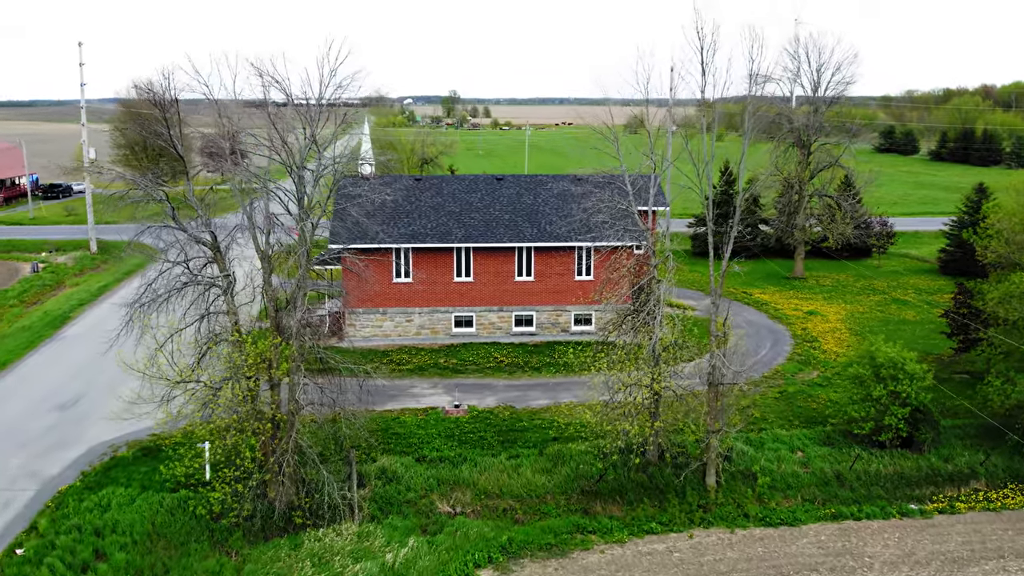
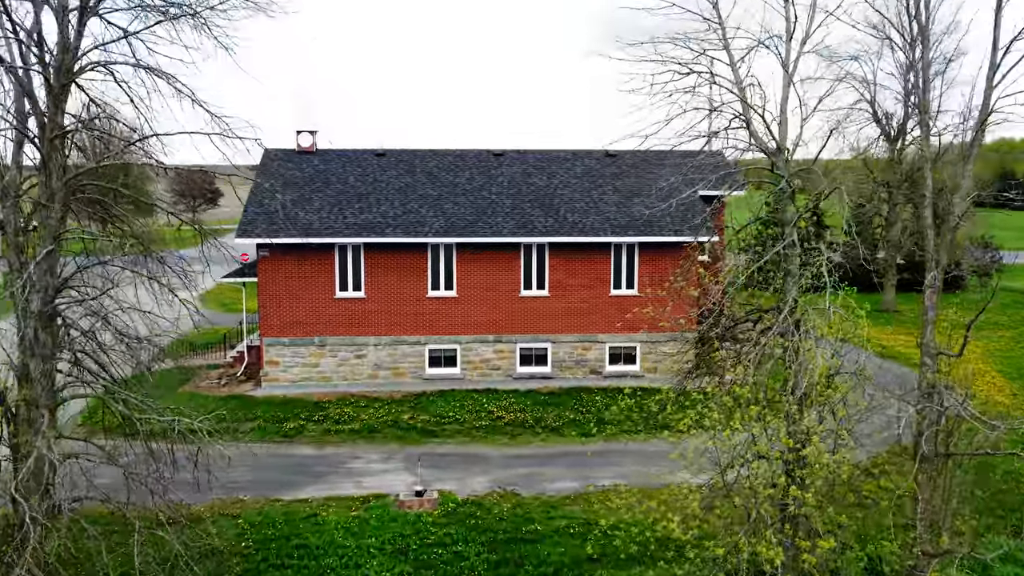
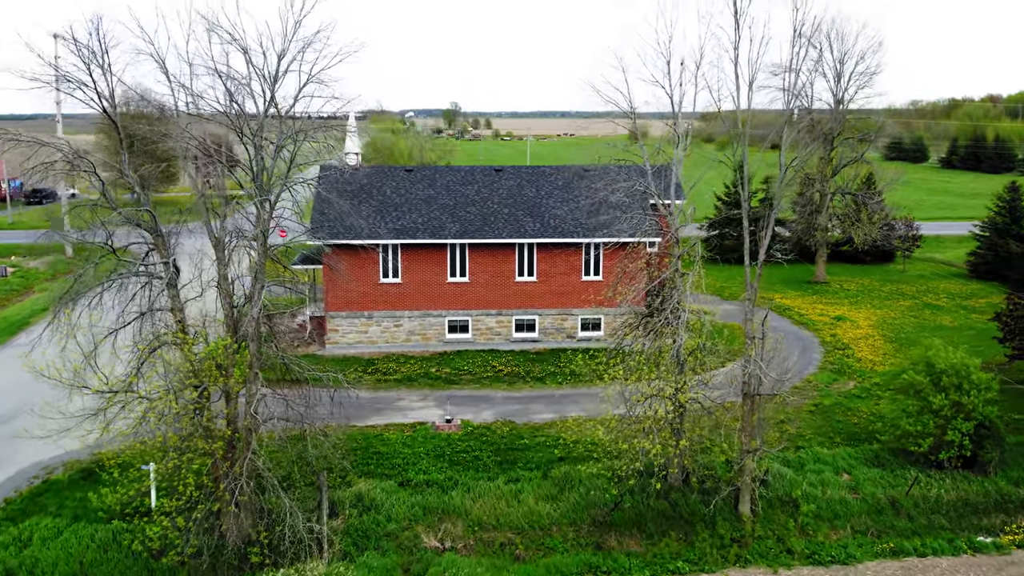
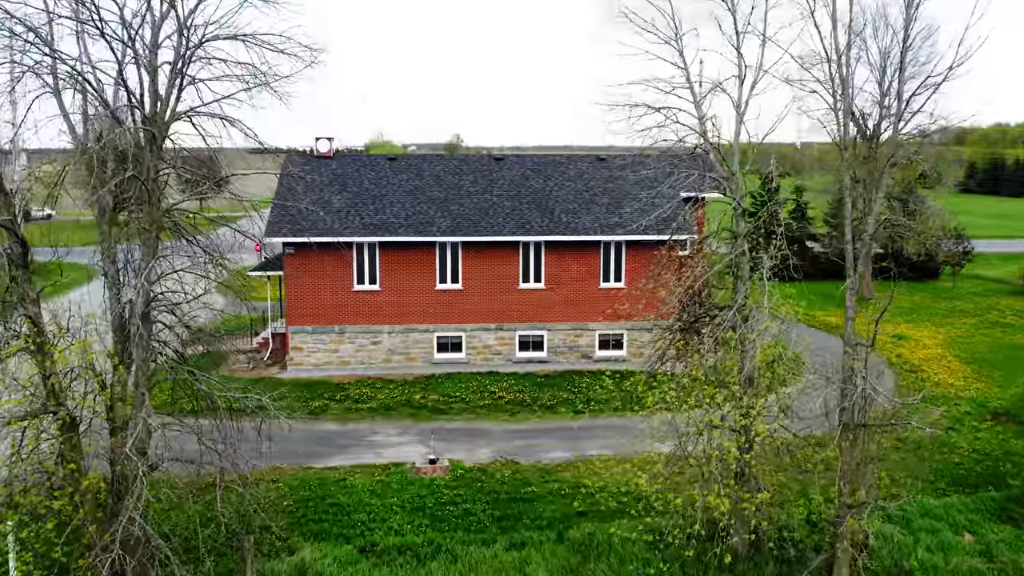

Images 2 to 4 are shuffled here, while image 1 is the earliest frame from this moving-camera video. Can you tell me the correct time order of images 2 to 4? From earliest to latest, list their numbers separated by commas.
3, 4, 2
